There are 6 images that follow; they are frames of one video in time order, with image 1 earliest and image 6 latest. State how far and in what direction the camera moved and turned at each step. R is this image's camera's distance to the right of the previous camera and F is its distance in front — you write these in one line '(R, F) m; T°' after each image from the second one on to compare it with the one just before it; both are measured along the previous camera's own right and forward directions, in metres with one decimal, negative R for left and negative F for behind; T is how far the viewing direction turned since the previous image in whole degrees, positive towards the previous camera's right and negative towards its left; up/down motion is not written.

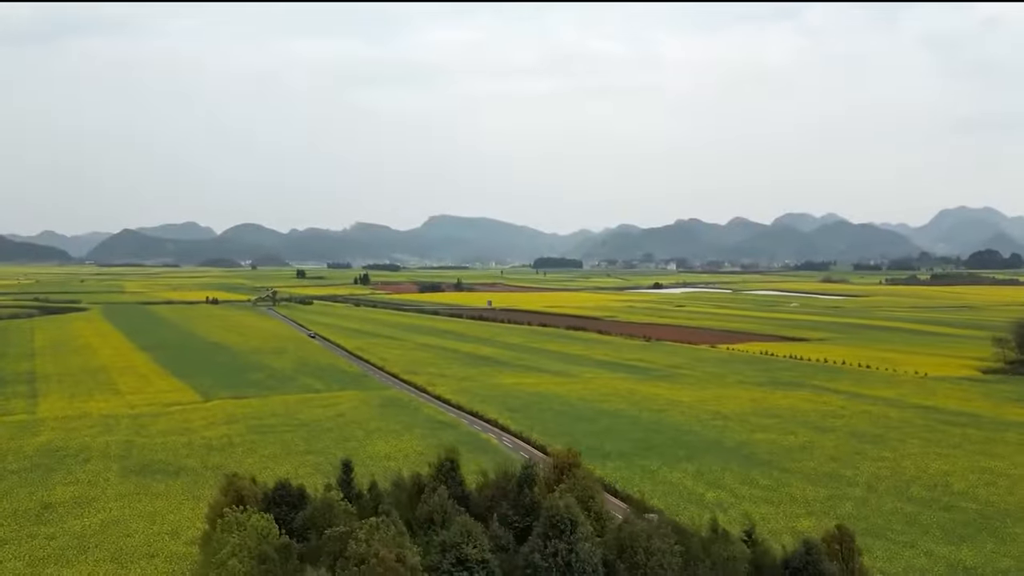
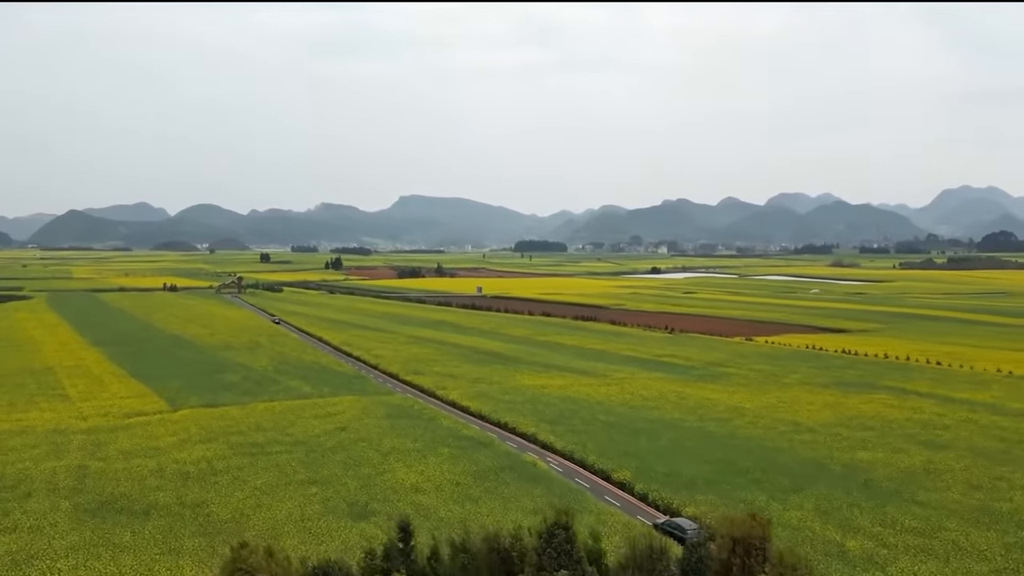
(-3.0, +7.7) m; +3°
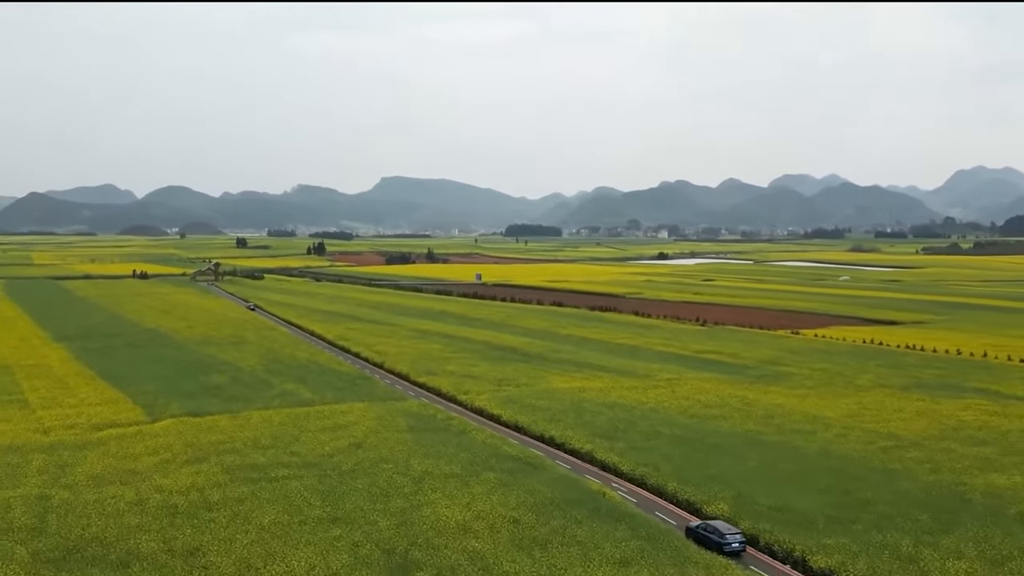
(-2.4, +6.1) m; +2°
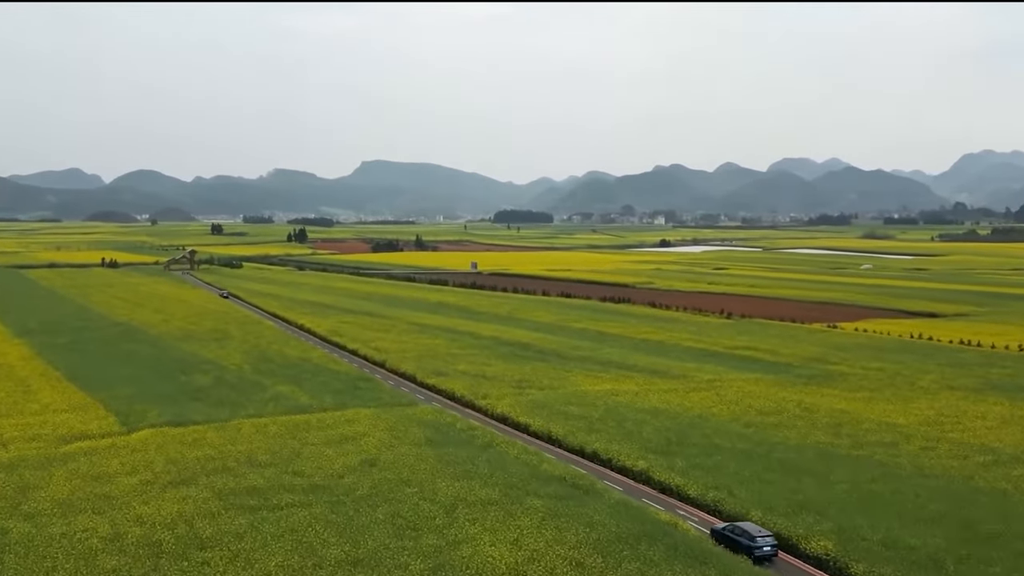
(-1.8, +4.5) m; +2°
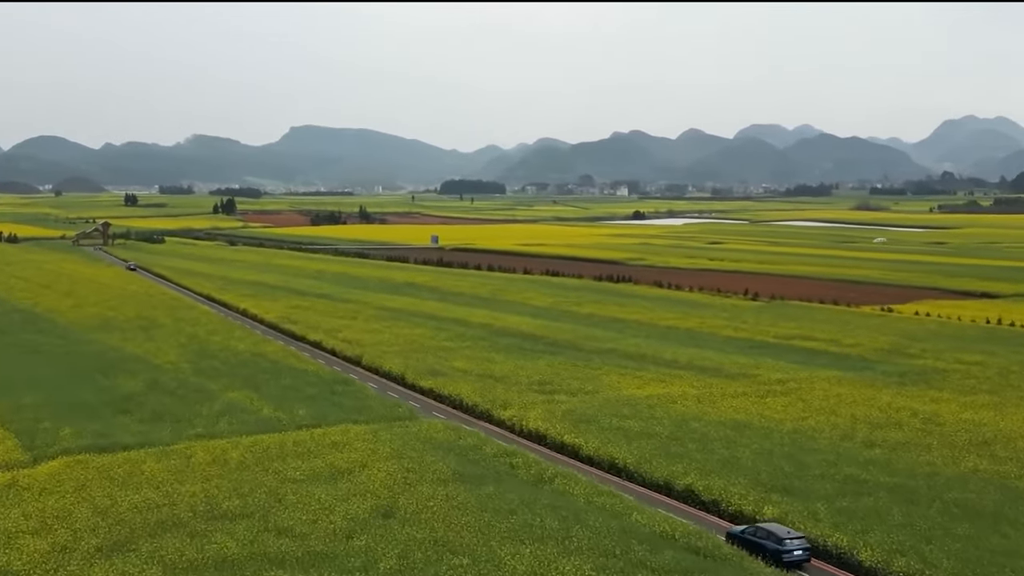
(-2.9, +8.0) m; +4°
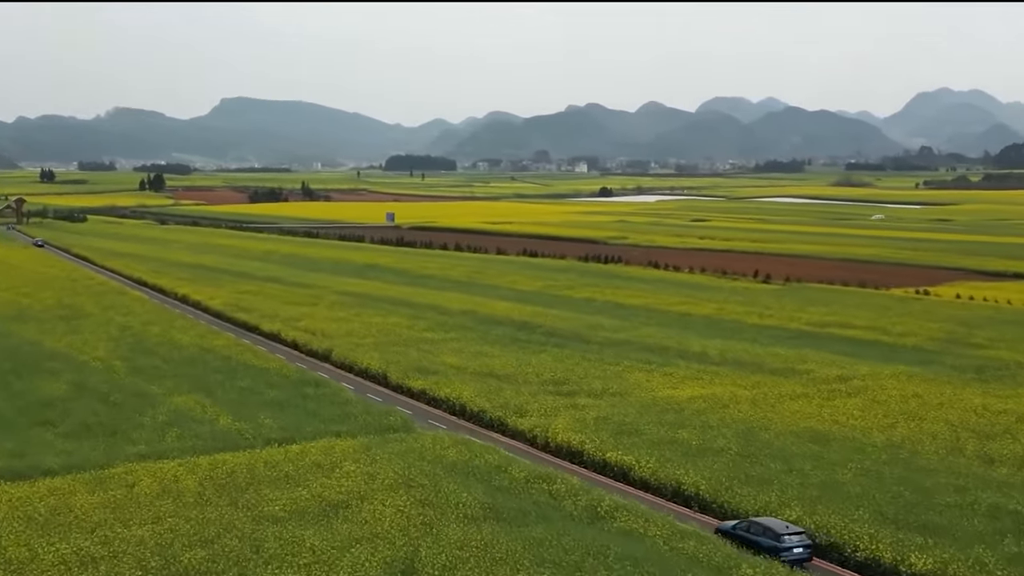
(-1.9, +5.1) m; +4°
